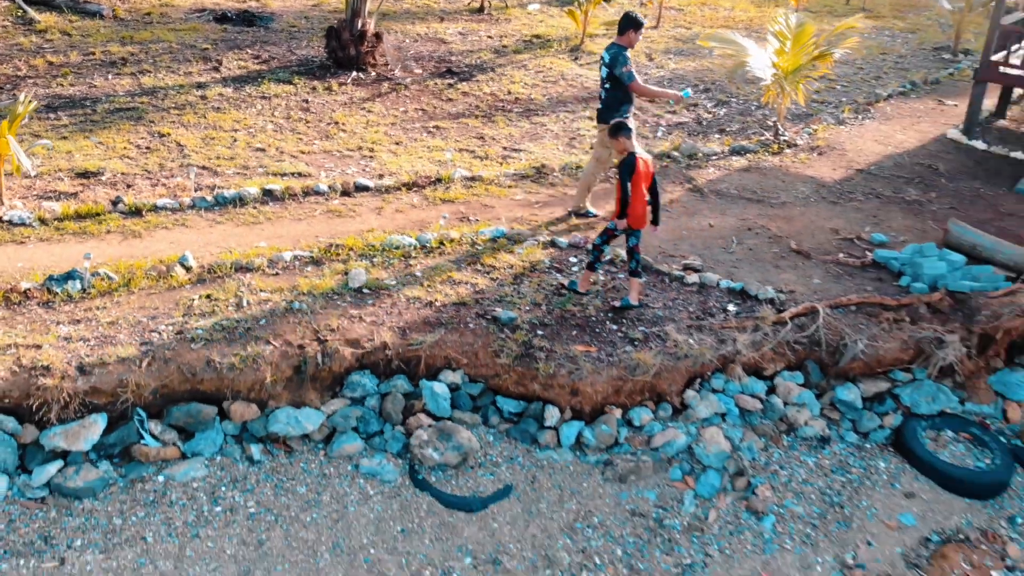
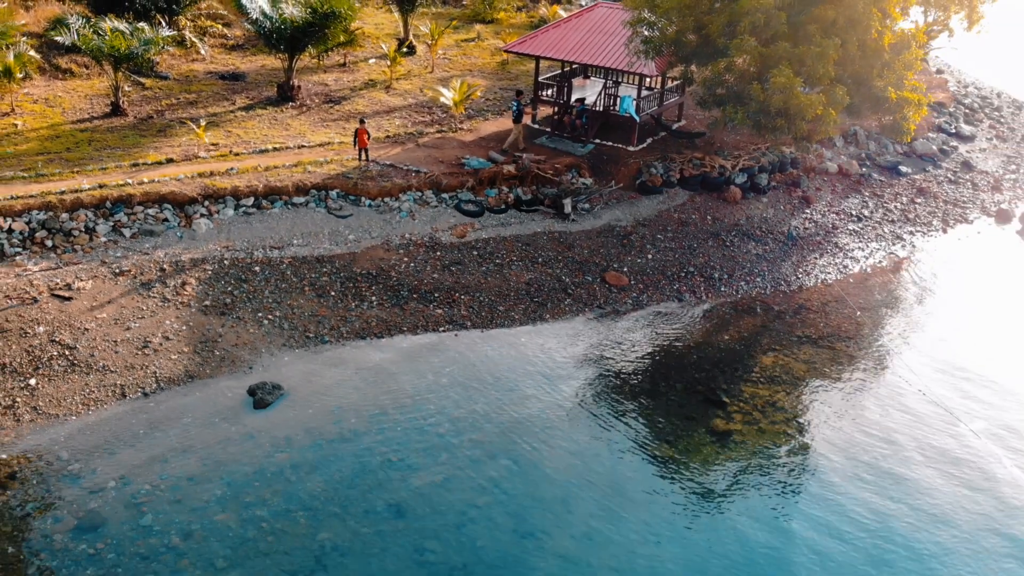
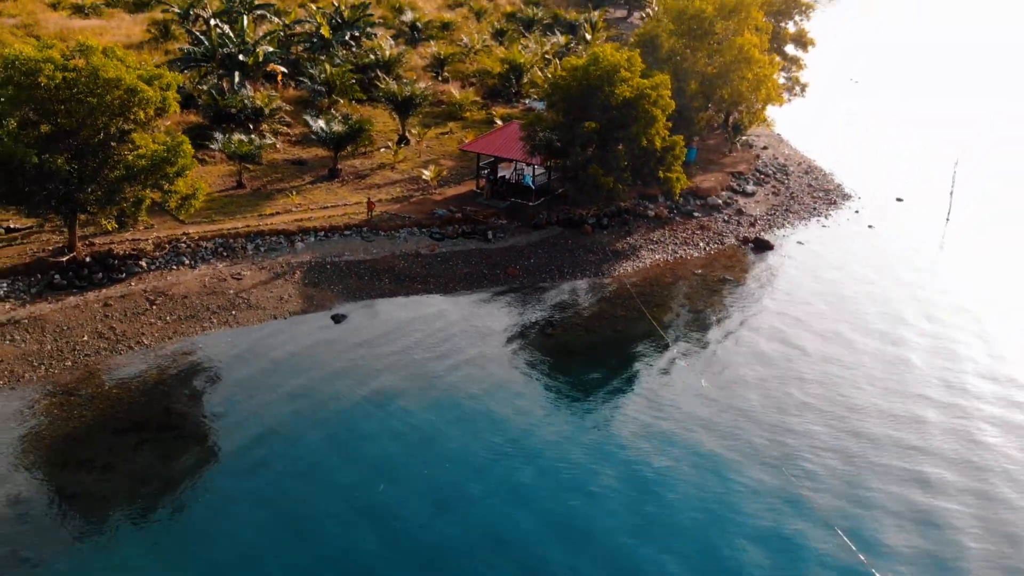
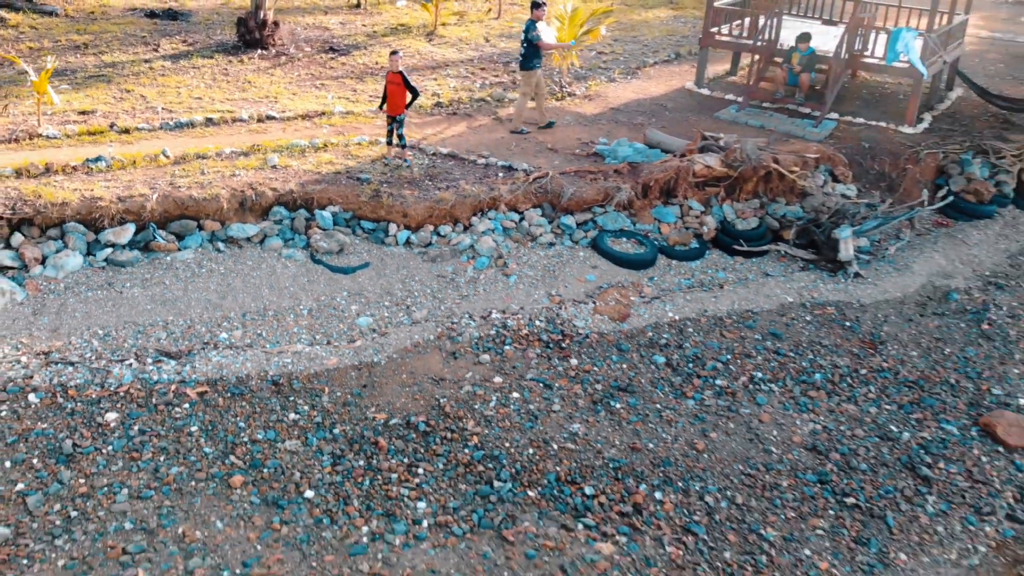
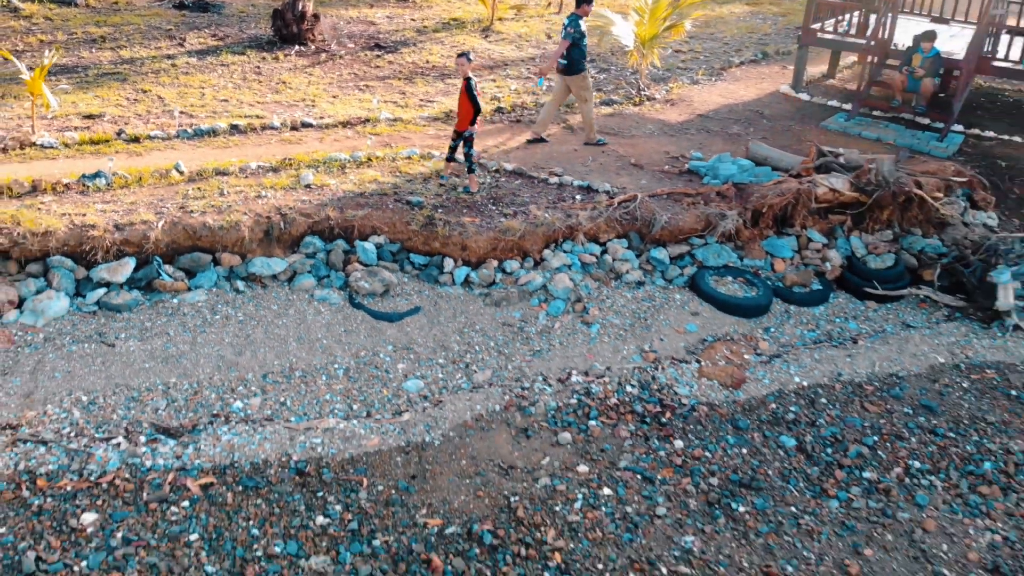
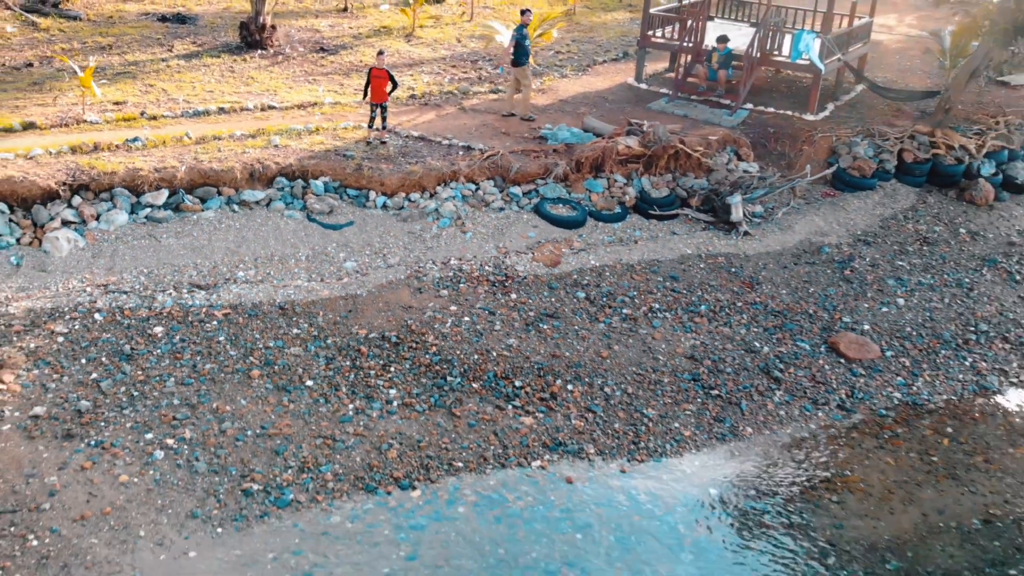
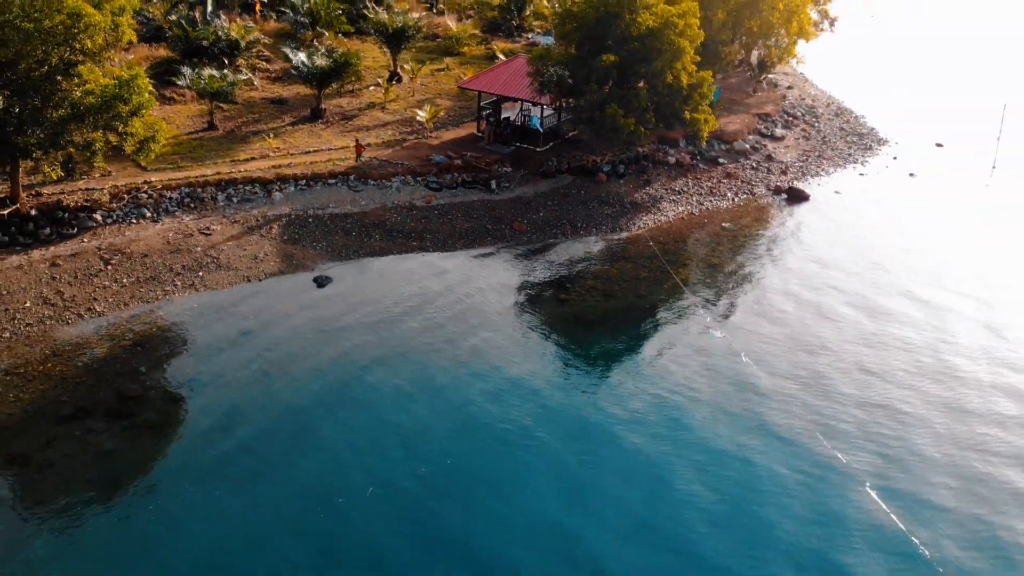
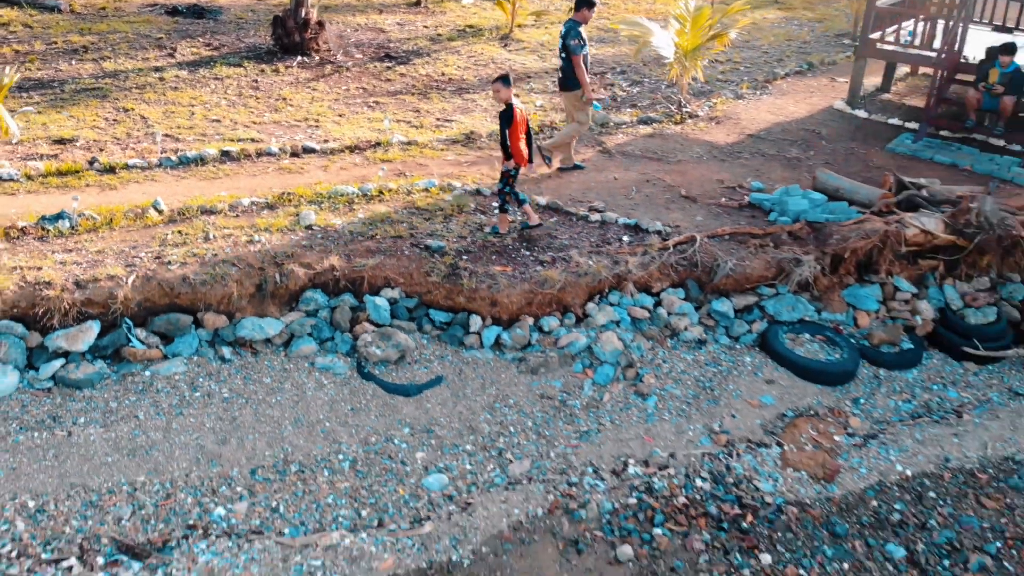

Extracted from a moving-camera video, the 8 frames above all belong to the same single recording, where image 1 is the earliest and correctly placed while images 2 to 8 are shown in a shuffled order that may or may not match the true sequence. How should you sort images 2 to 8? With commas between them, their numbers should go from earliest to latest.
8, 5, 4, 6, 2, 7, 3
